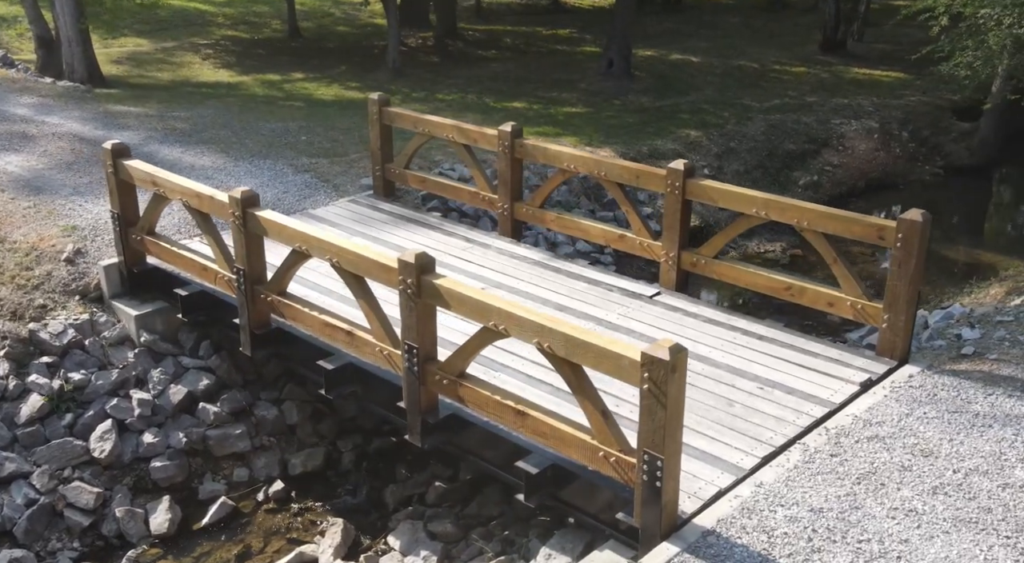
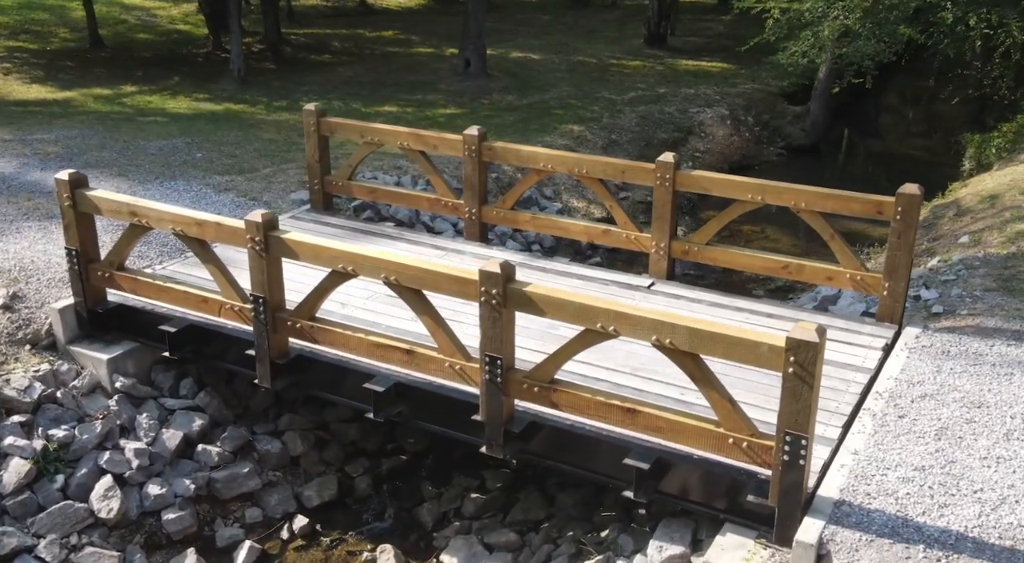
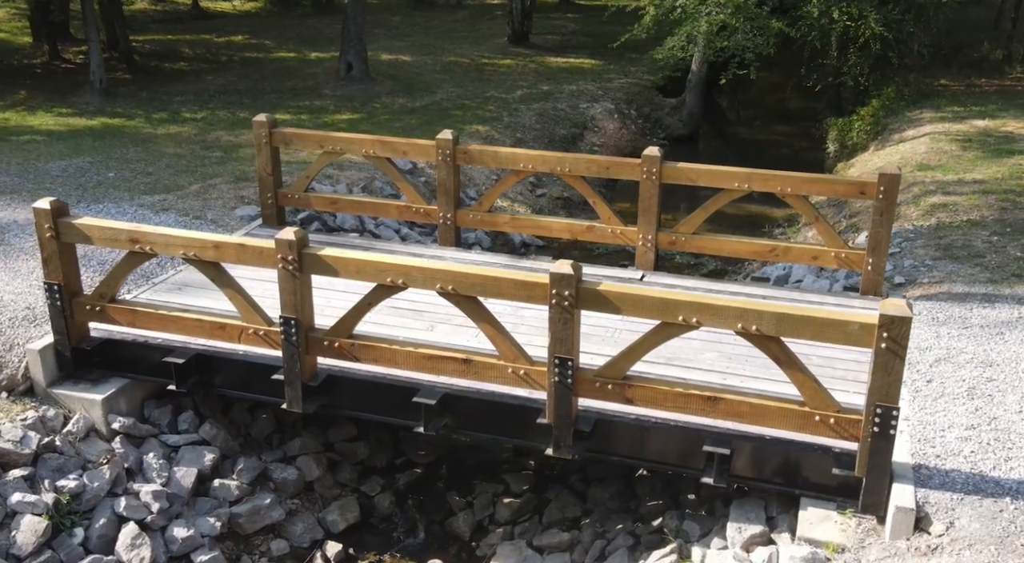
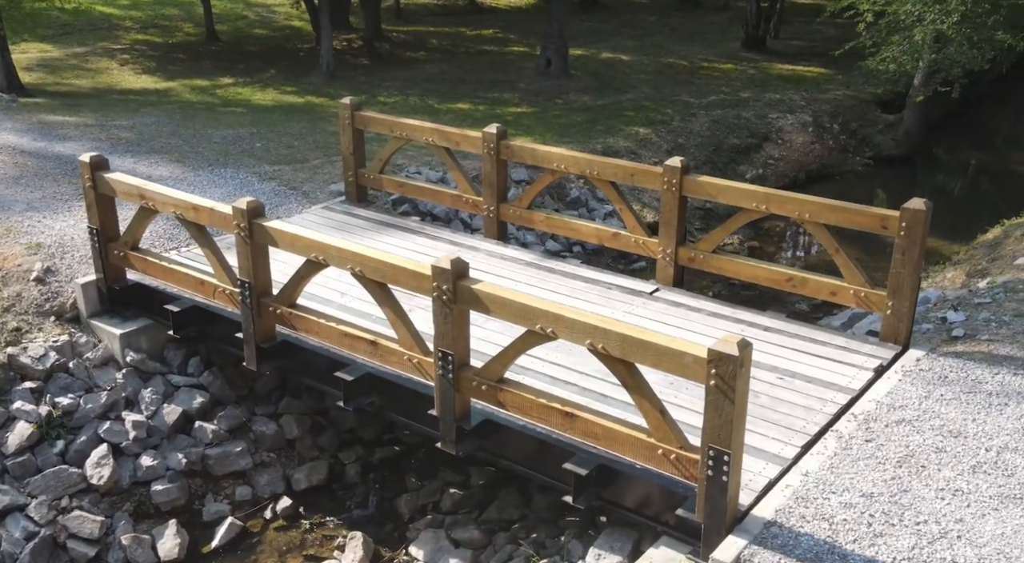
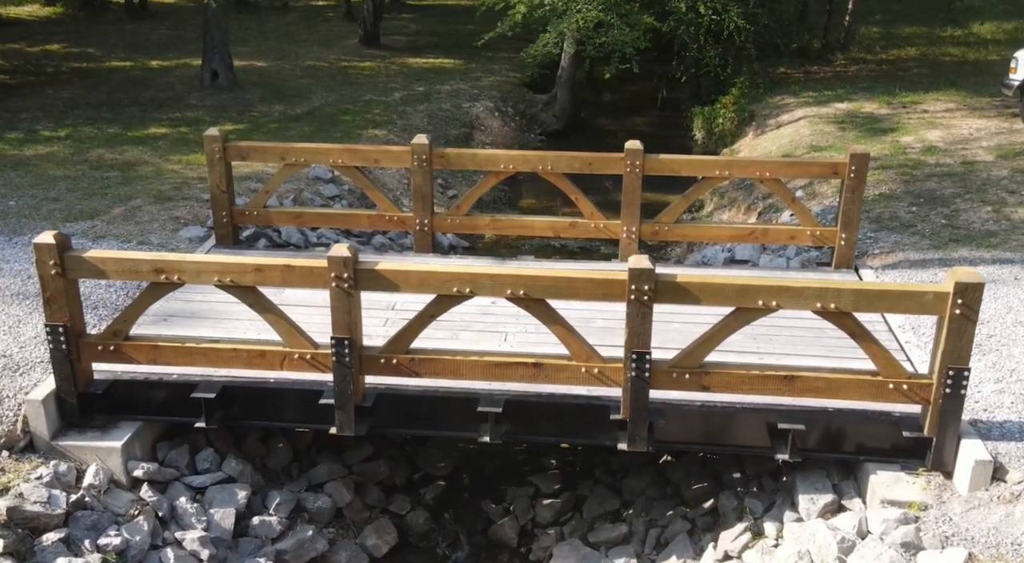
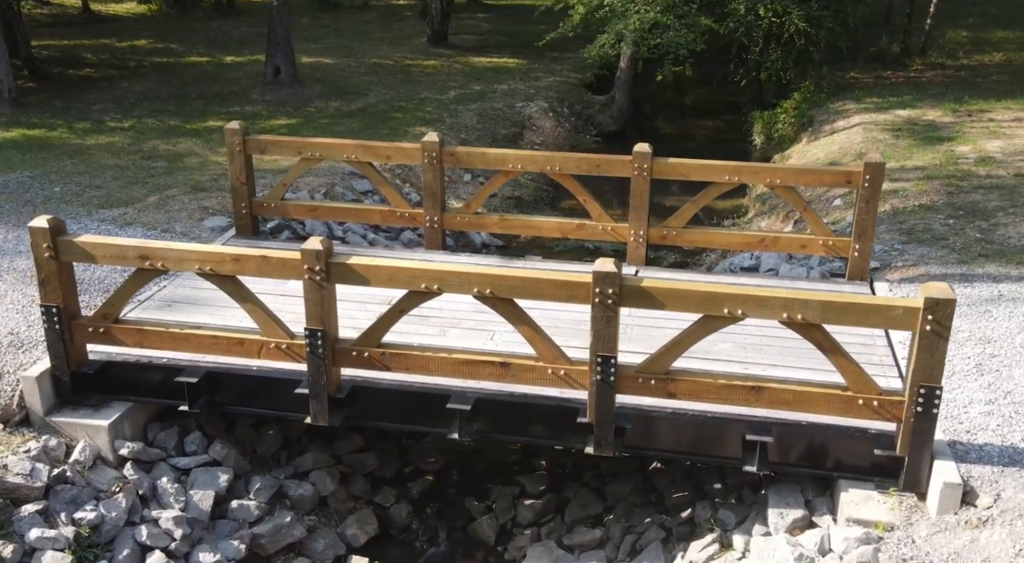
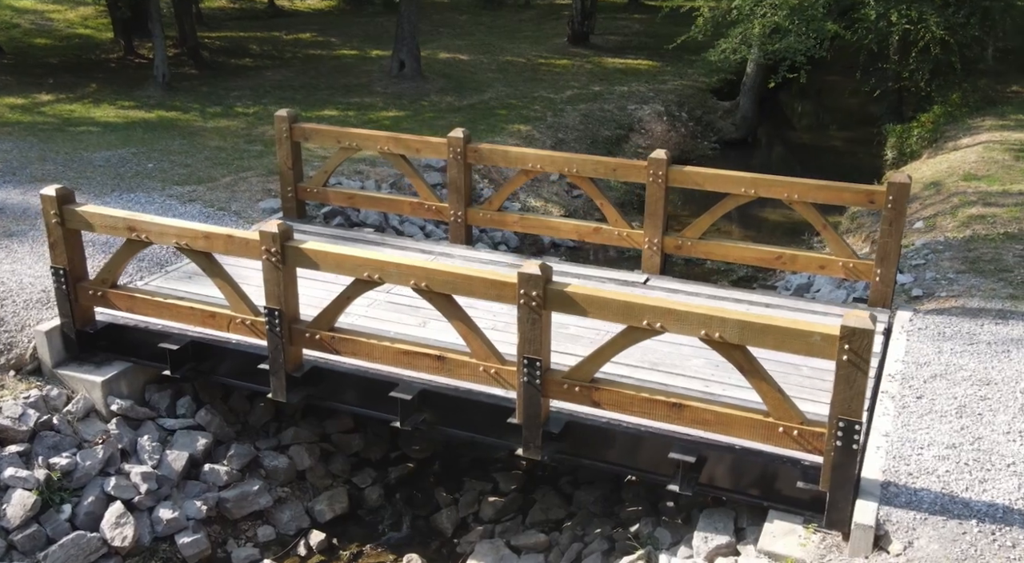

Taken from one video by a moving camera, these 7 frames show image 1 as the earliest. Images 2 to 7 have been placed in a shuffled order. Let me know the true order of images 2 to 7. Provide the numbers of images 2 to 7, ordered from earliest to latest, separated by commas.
4, 2, 7, 3, 6, 5
